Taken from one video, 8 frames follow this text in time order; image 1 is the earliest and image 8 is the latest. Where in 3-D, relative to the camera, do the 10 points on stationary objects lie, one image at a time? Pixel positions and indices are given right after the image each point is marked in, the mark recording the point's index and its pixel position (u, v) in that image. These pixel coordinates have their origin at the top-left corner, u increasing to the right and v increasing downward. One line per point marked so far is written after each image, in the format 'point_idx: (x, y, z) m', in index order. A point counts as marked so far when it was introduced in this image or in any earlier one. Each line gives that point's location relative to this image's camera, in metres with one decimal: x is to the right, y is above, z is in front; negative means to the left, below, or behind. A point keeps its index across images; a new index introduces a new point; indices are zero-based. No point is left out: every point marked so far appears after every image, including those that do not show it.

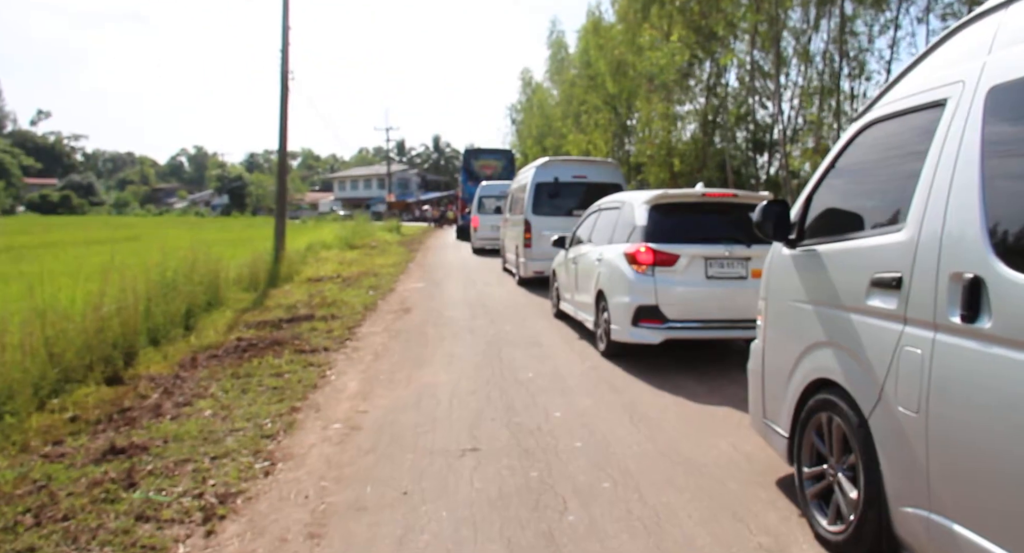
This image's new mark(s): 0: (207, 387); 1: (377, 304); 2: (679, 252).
0: (-2.9, -1.1, +6.2) m
1: (-2.4, -0.5, +11.6) m
2: (+2.1, +0.3, +8.2) m
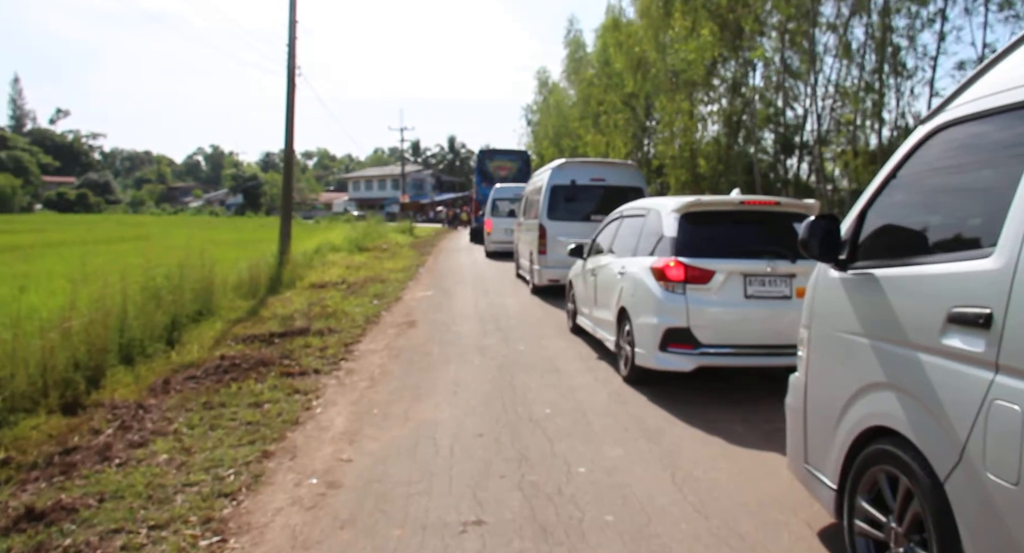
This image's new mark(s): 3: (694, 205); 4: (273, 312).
0: (-2.8, -1.2, +5.4) m
1: (-2.2, -0.6, +10.7) m
2: (+2.2, +0.1, +7.2) m
3: (+2.1, +0.8, +7.5) m
4: (-4.1, -0.6, +11.1) m
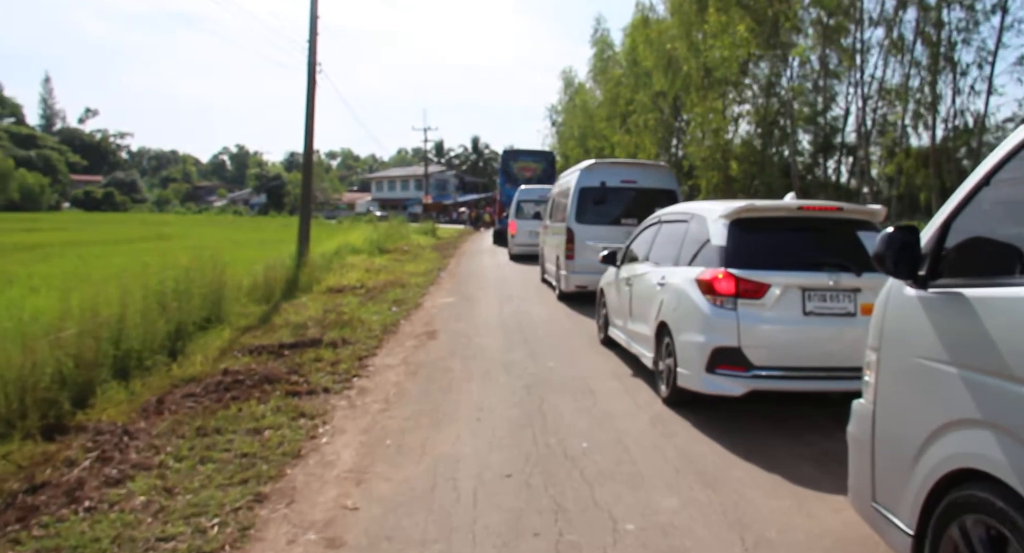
0: (-2.6, -1.3, +4.8) m
1: (-1.8, -0.7, +10.0) m
2: (+2.5, 0.0, +6.4) m
3: (+2.4, +0.7, +6.7) m
4: (-3.7, -0.7, +10.5) m
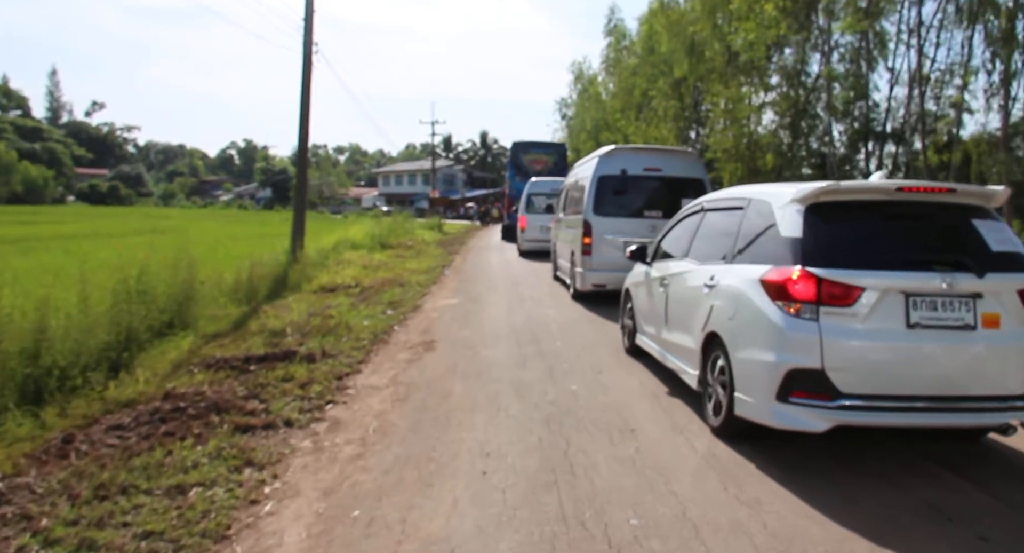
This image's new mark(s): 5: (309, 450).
0: (-2.5, -1.3, +3.4) m
1: (-1.6, -0.7, +8.6) m
2: (+2.6, -0.1, +5.0) m
3: (+2.5, +0.7, +5.3) m
4: (-3.5, -0.7, +9.1) m
5: (-1.4, -1.2, +4.5) m
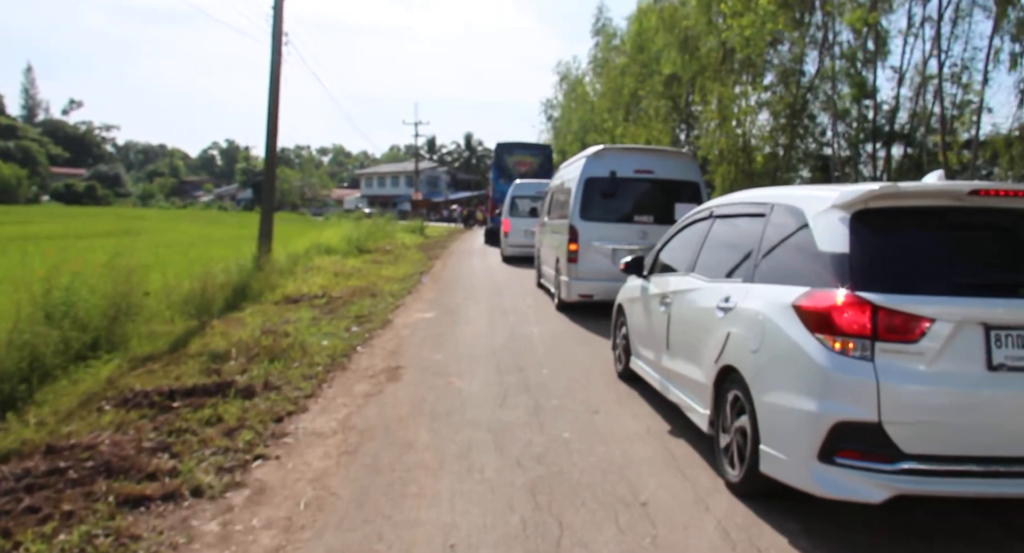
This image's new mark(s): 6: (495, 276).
0: (-2.6, -1.4, +2.2) m
1: (-1.8, -0.9, +7.5) m
2: (+2.5, -0.2, +3.9) m
3: (+2.4, +0.5, +4.2) m
4: (-3.7, -0.8, +7.9) m
5: (-1.5, -1.3, +3.4) m
6: (-0.5, 0.0, +19.4) m
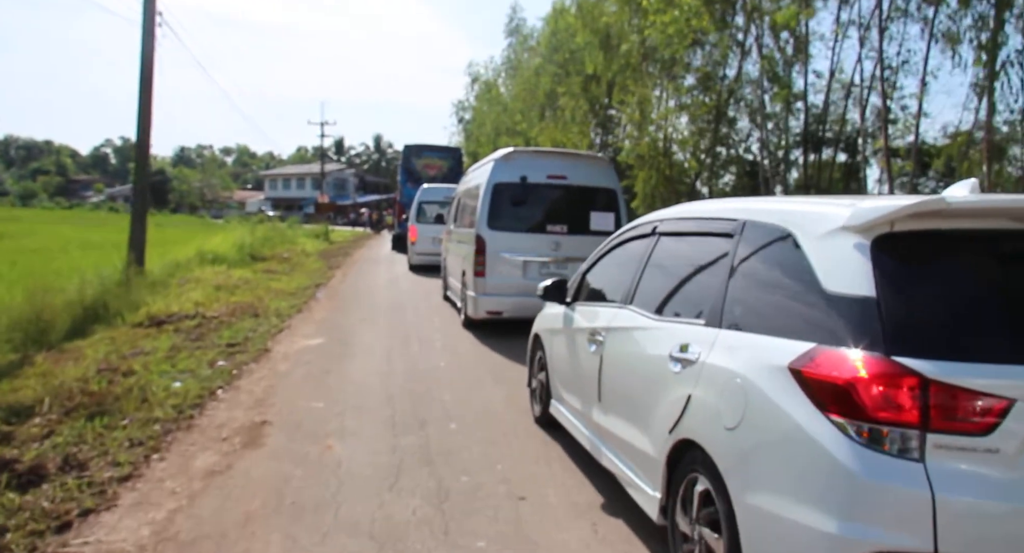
0: (-2.8, -1.6, +0.5) m
1: (-2.7, -1.1, +5.8) m
2: (+2.0, -0.4, +2.8) m
3: (+1.9, +0.3, +3.1) m
4: (-4.6, -1.1, +6.0) m
5: (-1.9, -1.5, +1.8) m
6: (-2.9, -0.3, +17.8) m
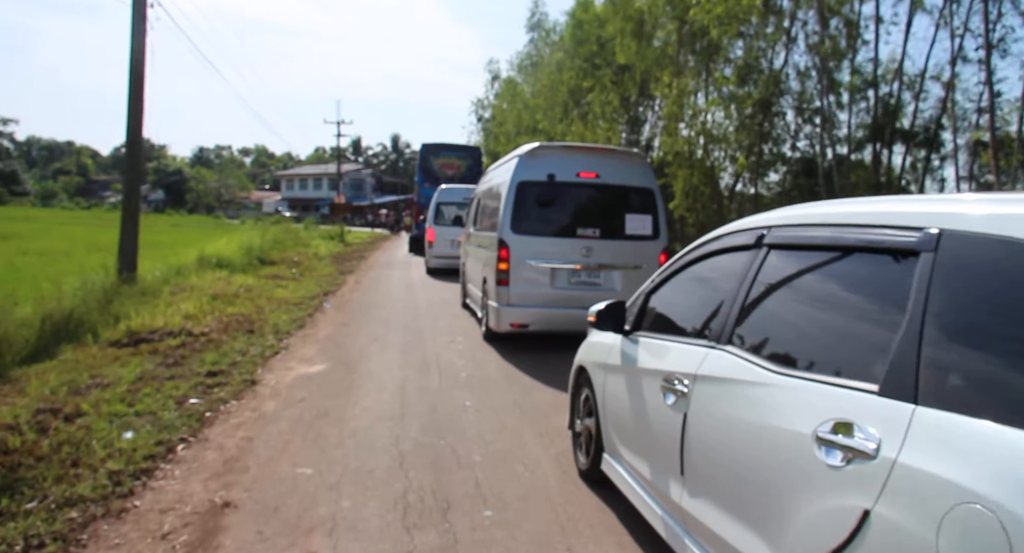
0: (-2.6, -1.7, -0.9) m
1: (-2.4, -1.3, +4.4) m
2: (+2.3, -0.6, +1.3) m
3: (+2.2, +0.1, +1.6) m
4: (-4.3, -1.2, +4.6) m
5: (-1.7, -1.7, +0.3) m
6: (-2.2, -0.5, +16.3) m
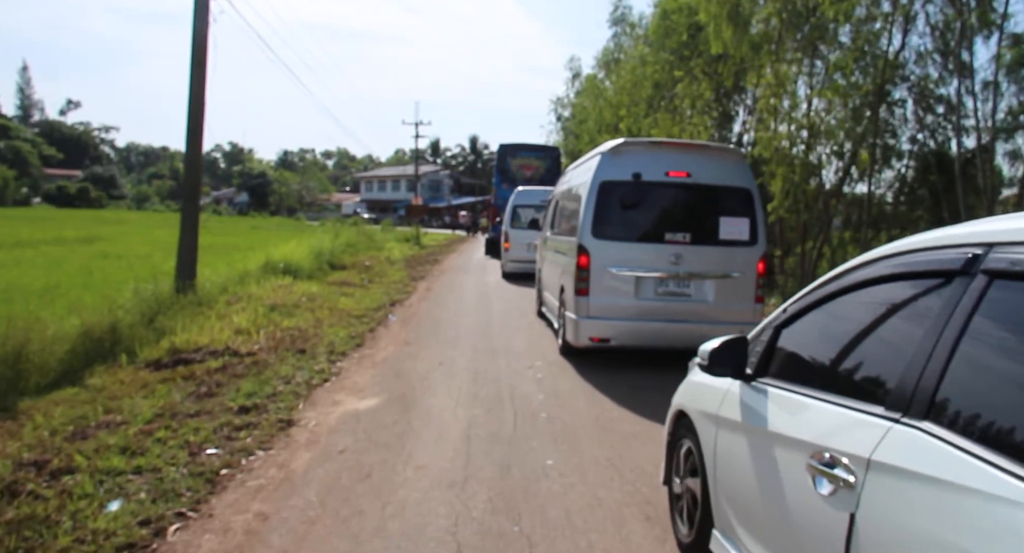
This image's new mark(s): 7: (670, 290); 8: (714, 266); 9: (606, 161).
0: (-2.7, -1.9, -2.0) m
1: (-1.9, -1.4, +3.3) m
2: (+2.4, -0.8, -0.3) m
3: (+2.3, -0.1, 0.0) m
4: (-3.8, -1.4, +3.7) m
5: (-1.6, -1.8, -0.8) m
6: (-0.4, -0.7, +15.2) m
7: (+2.6, -0.3, +10.6) m
8: (+3.3, +0.2, +10.5) m
9: (+1.8, +1.9, +10.1) m
